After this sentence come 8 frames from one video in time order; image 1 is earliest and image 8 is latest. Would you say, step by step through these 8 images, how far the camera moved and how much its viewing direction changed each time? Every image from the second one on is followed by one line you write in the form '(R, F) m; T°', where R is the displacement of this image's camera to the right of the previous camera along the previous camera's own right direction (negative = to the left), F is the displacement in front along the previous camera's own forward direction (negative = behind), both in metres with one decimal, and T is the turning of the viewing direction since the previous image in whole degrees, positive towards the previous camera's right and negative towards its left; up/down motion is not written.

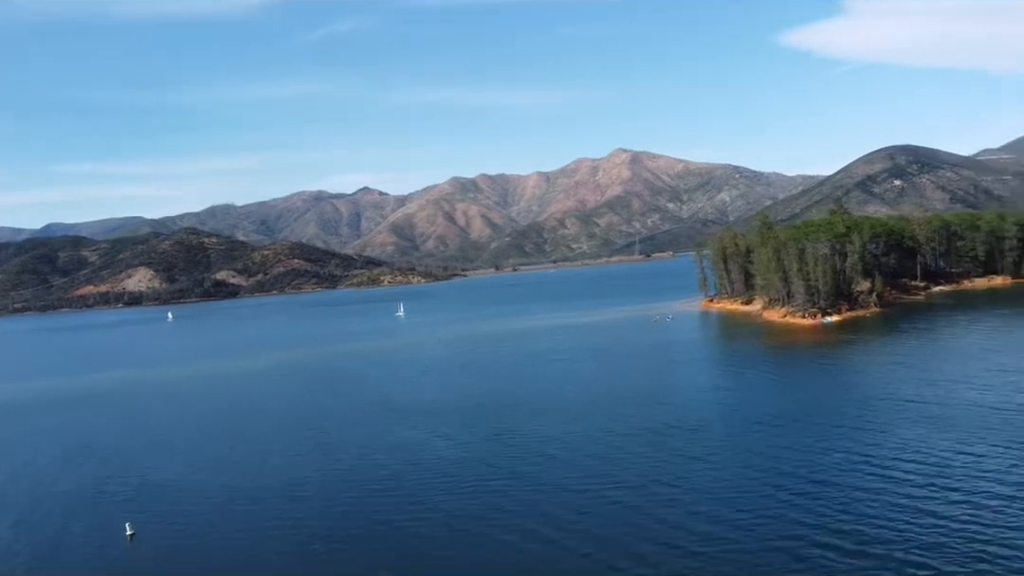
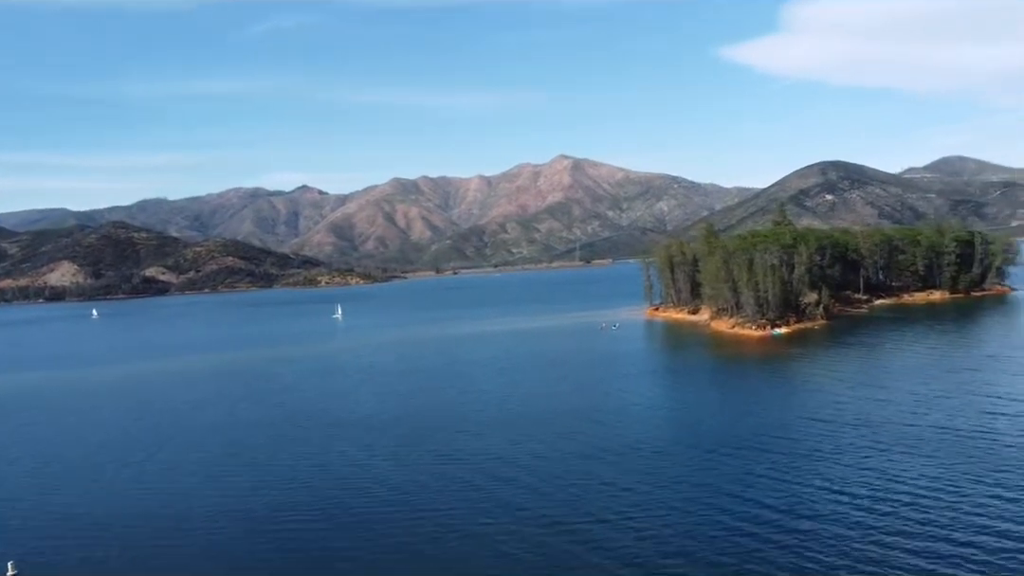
(-0.2, +2.0) m; +4°
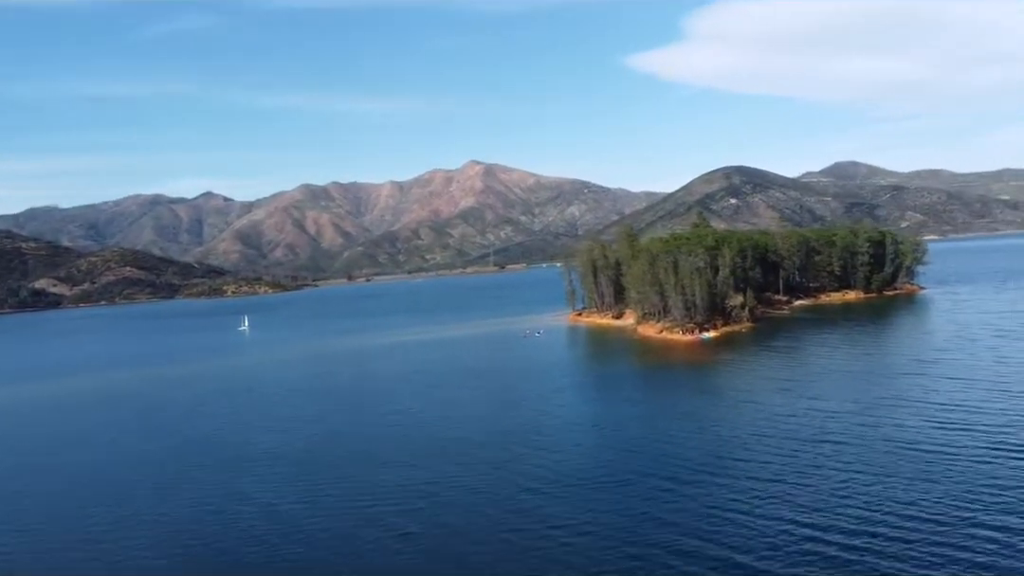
(-0.4, +2.4) m; +6°
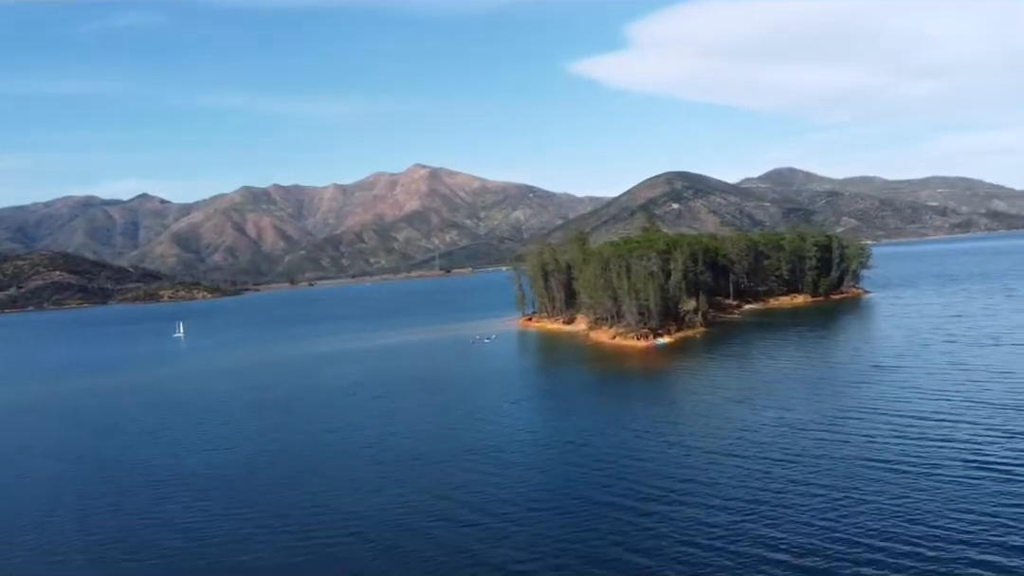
(-0.3, +1.5) m; +4°
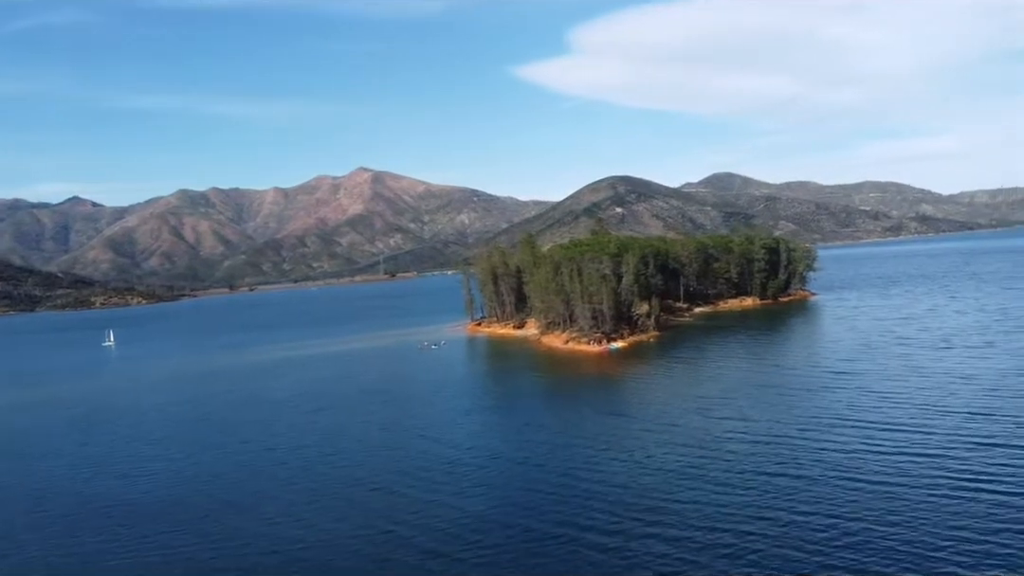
(-0.3, +1.4) m; +4°
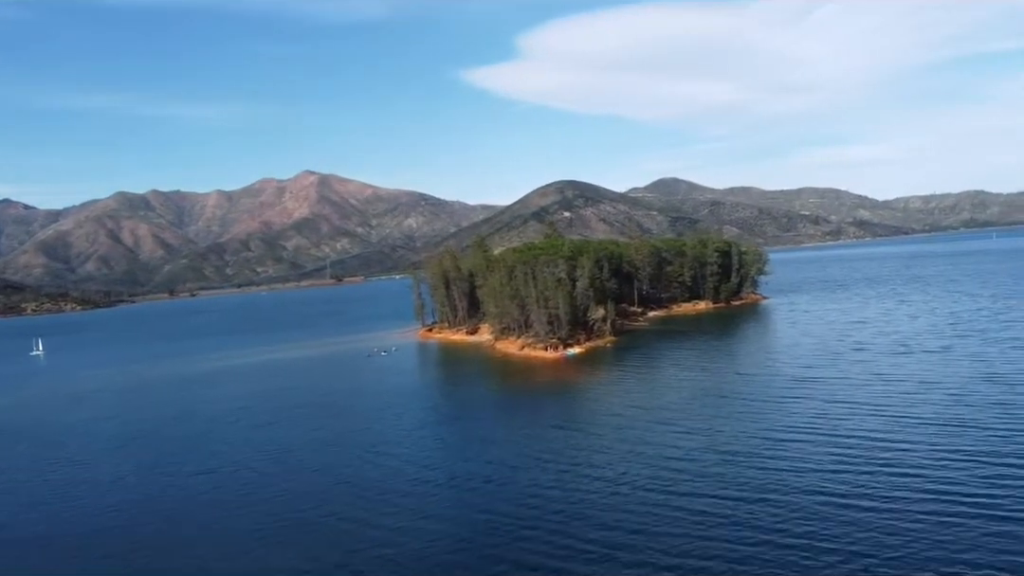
(-0.3, +1.4) m; +4°
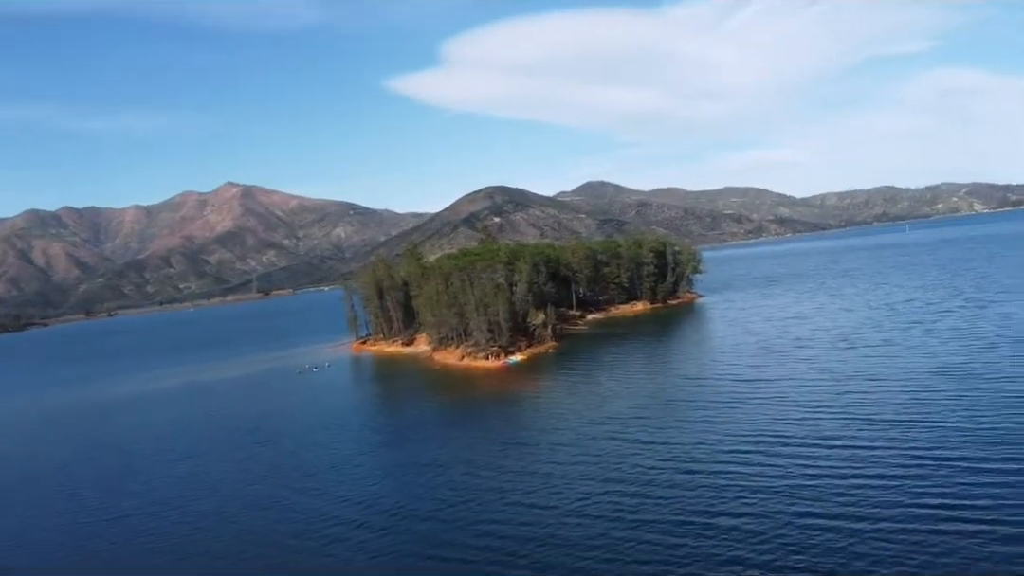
(-0.3, +1.5) m; +5°
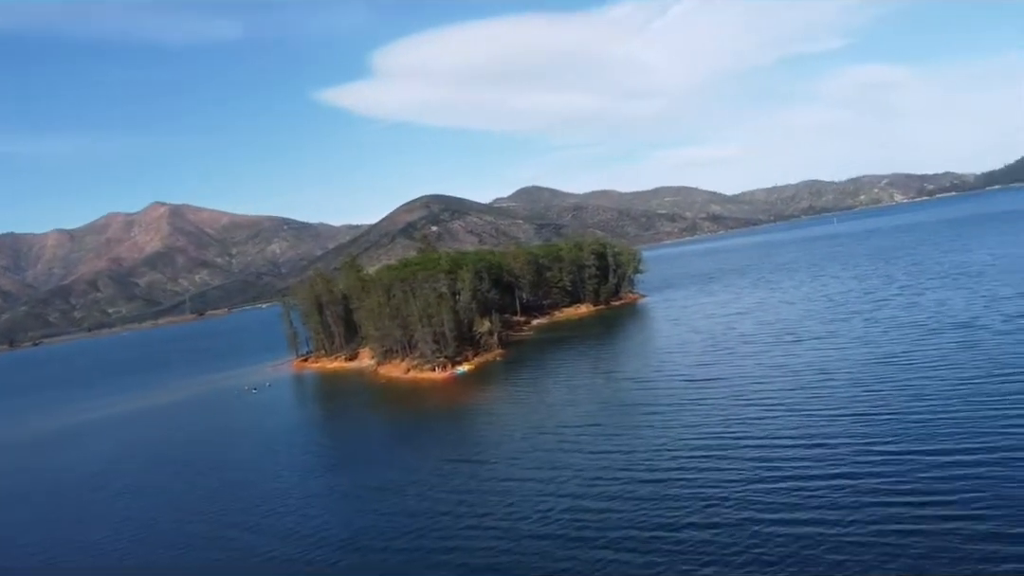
(-0.2, +0.7) m; +4°
